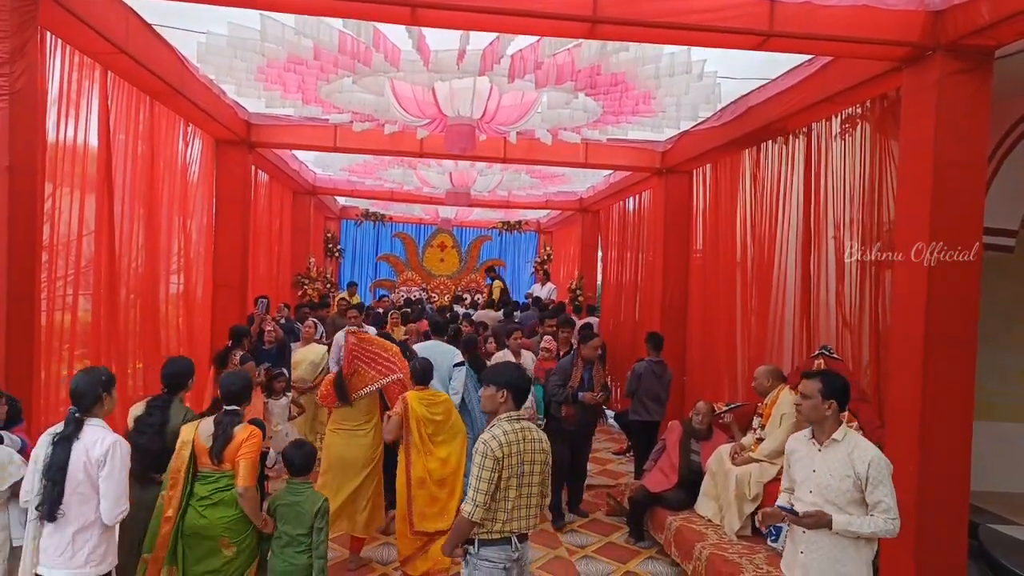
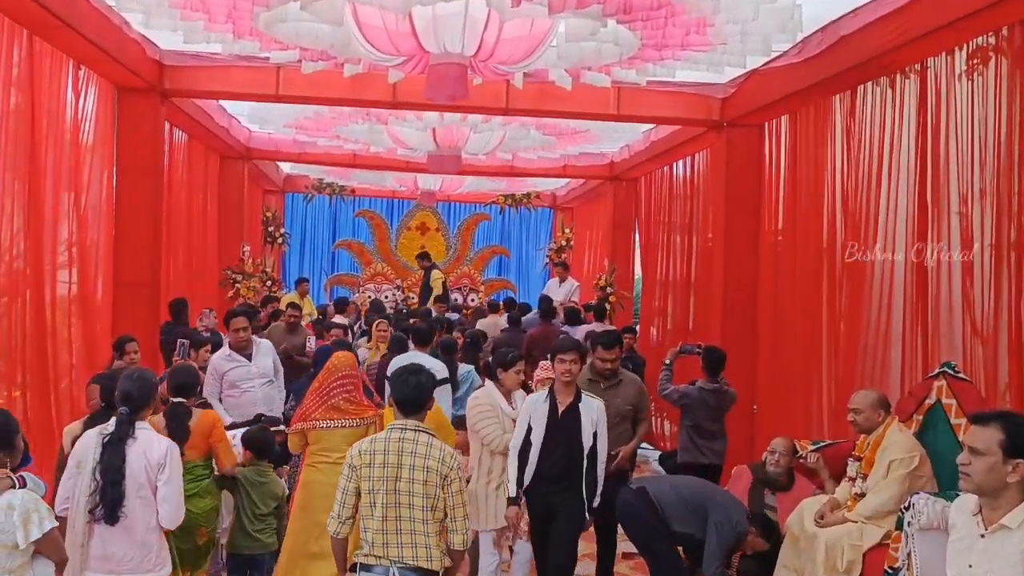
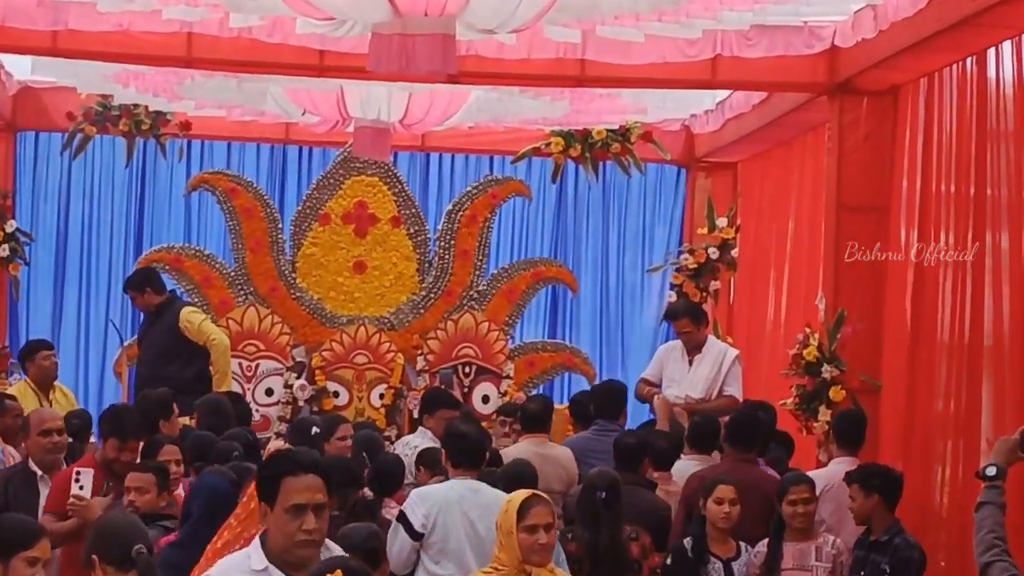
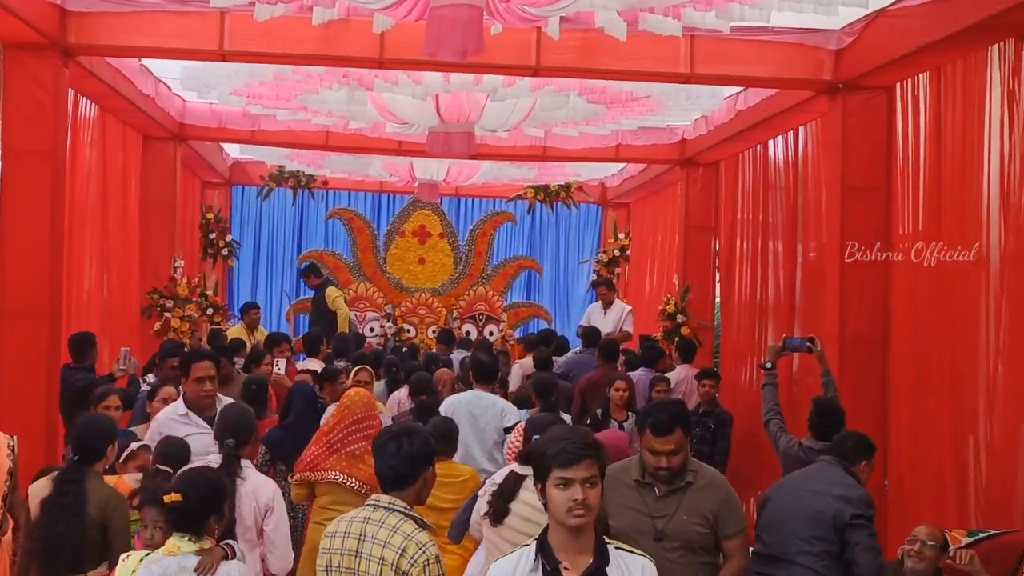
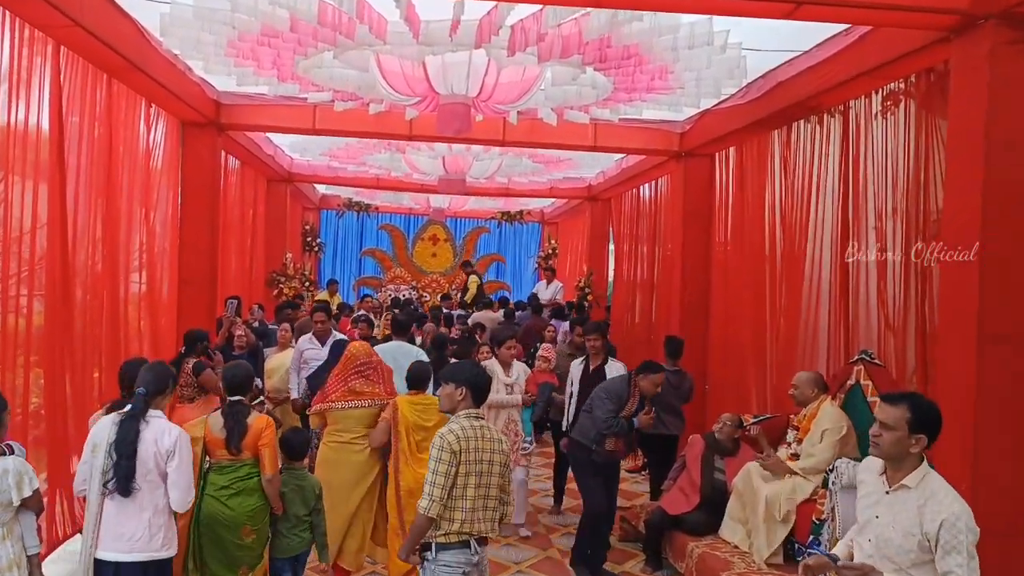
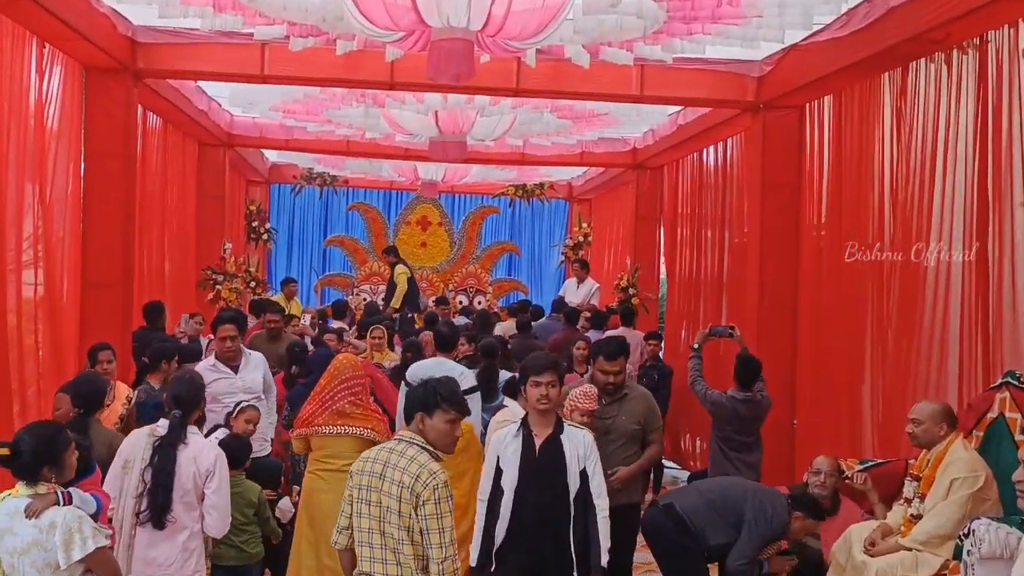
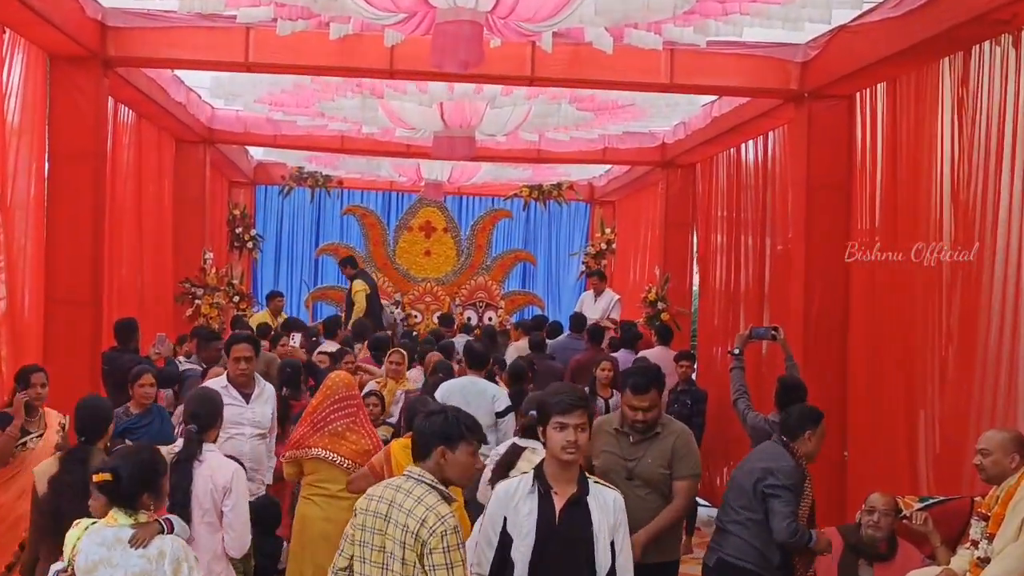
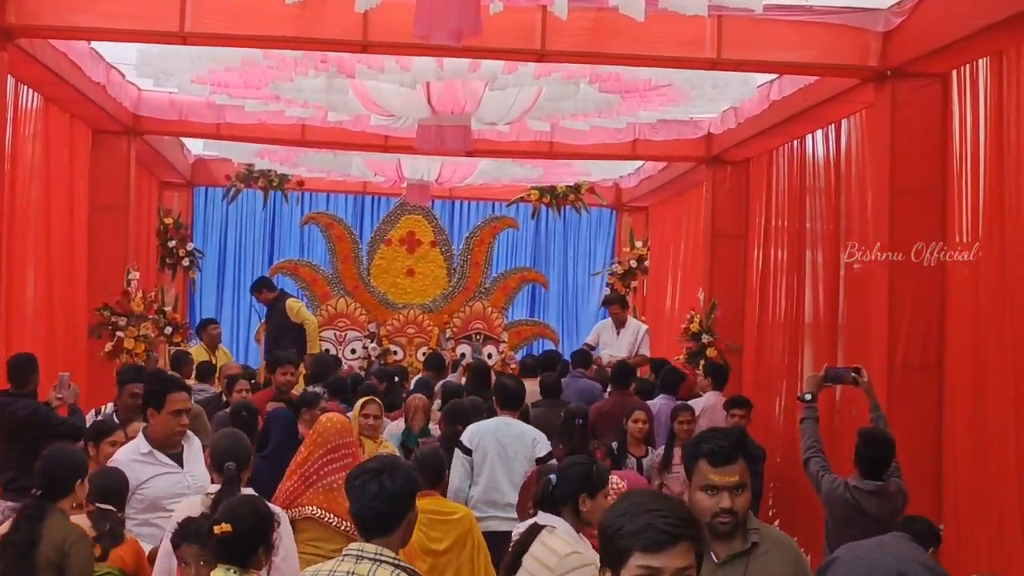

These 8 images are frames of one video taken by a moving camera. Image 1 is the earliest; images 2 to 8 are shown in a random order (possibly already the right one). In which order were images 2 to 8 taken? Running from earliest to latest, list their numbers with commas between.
5, 2, 6, 7, 4, 8, 3
